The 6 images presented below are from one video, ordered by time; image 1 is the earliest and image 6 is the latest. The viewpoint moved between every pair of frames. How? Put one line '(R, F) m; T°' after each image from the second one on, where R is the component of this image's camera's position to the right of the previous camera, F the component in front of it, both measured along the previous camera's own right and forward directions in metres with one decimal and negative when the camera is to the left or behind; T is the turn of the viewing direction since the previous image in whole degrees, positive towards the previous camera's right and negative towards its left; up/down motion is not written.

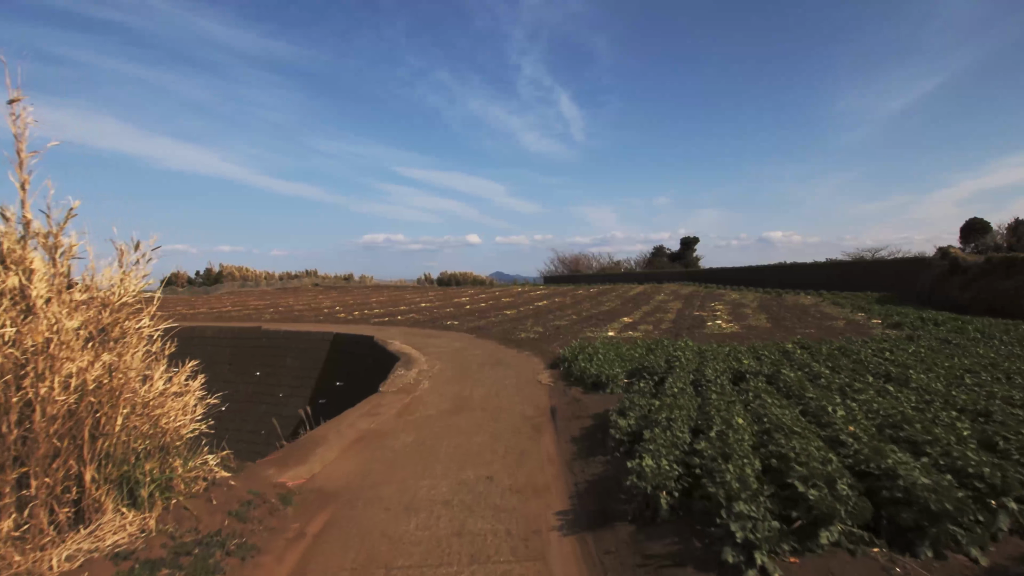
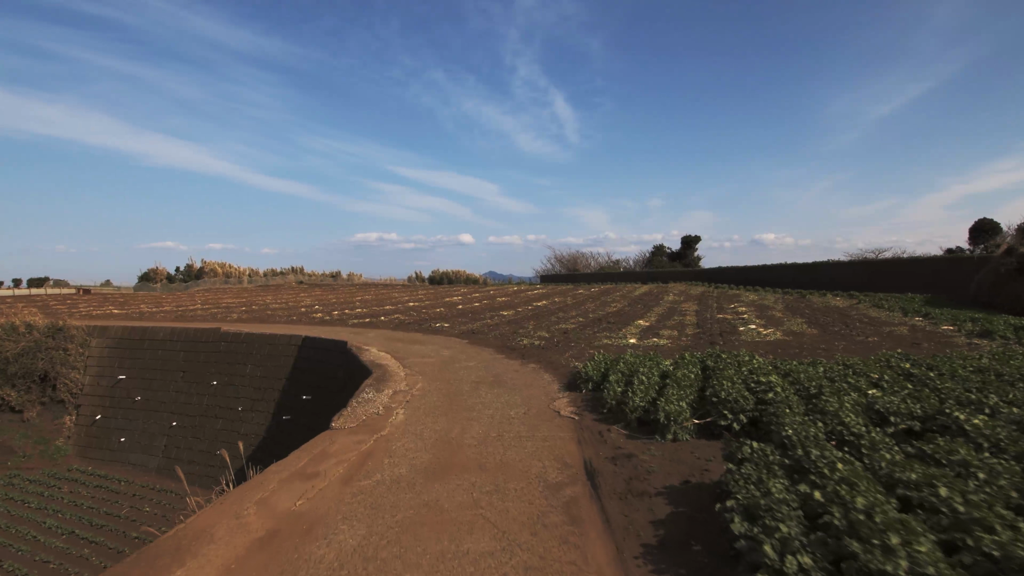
(-0.2, +2.6) m; +1°
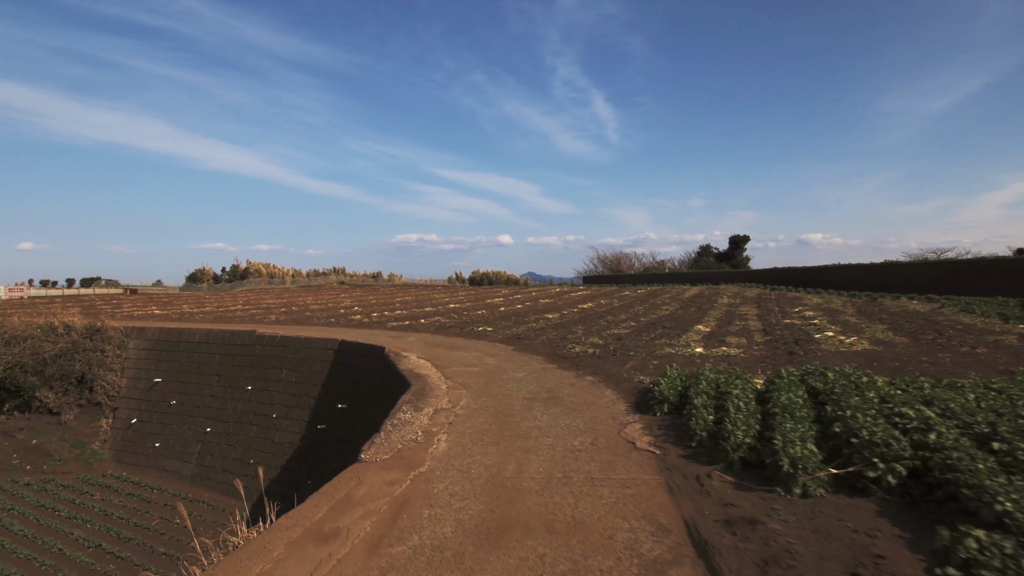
(-0.2, +1.2) m; -3°
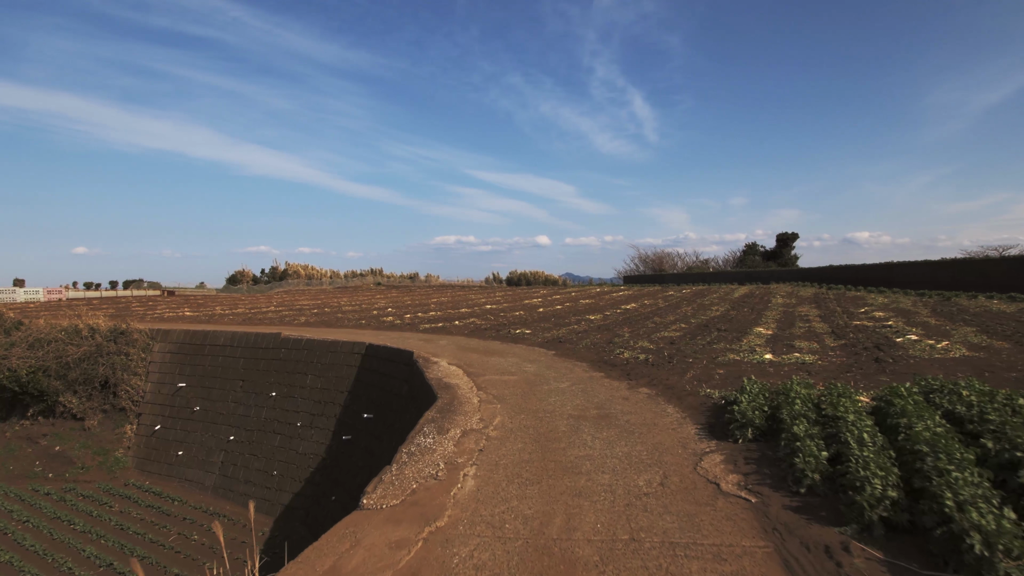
(-0.1, +1.2) m; -3°
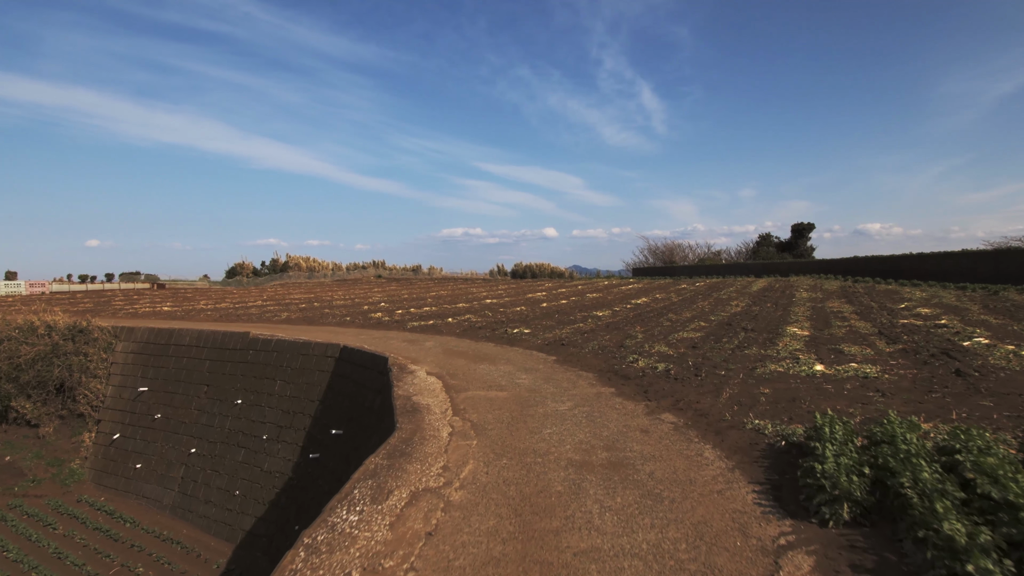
(+0.2, +1.9) m; -1°
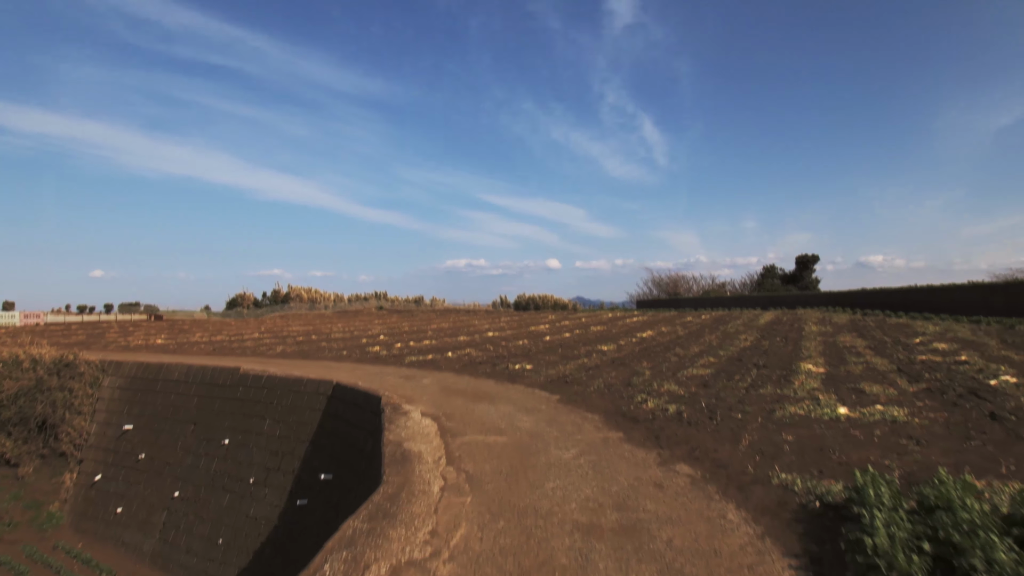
(0.0, +0.5) m; 0°
